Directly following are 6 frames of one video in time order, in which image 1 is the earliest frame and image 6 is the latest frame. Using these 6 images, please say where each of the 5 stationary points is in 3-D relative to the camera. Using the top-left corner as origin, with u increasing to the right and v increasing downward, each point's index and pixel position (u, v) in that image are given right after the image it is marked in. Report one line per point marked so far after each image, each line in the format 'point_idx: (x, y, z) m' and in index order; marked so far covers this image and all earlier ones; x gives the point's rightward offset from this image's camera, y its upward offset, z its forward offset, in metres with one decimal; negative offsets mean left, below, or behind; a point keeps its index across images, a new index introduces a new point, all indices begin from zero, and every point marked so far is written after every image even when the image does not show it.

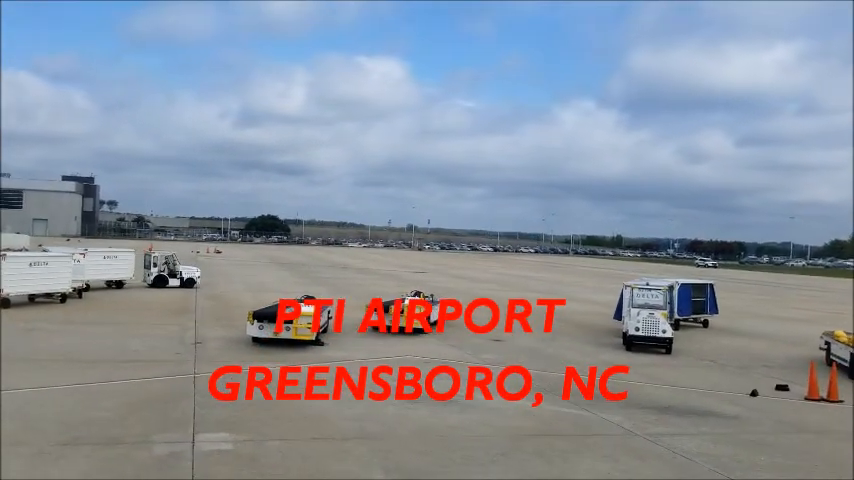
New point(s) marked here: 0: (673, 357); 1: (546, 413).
0: (+6.8, -3.3, +18.9) m
1: (+1.9, -2.7, +10.7) m
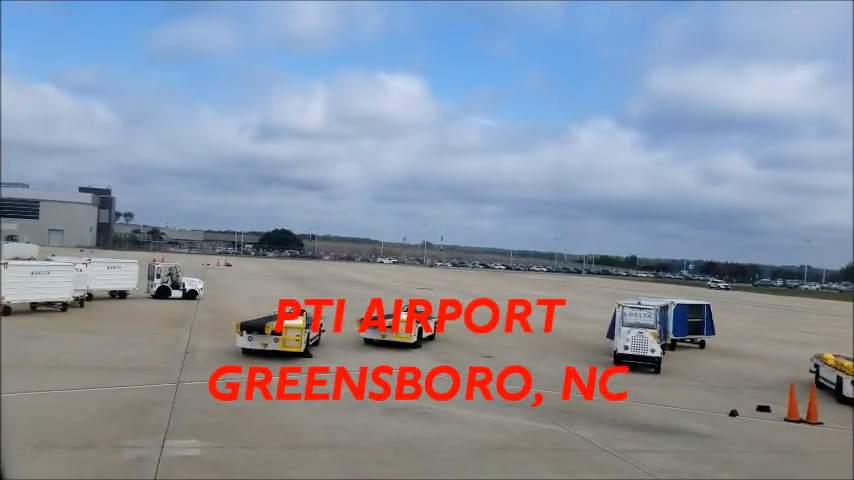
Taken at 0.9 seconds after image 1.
0: (+6.5, -3.8, +18.9) m
1: (+1.5, -3.0, +10.8) m
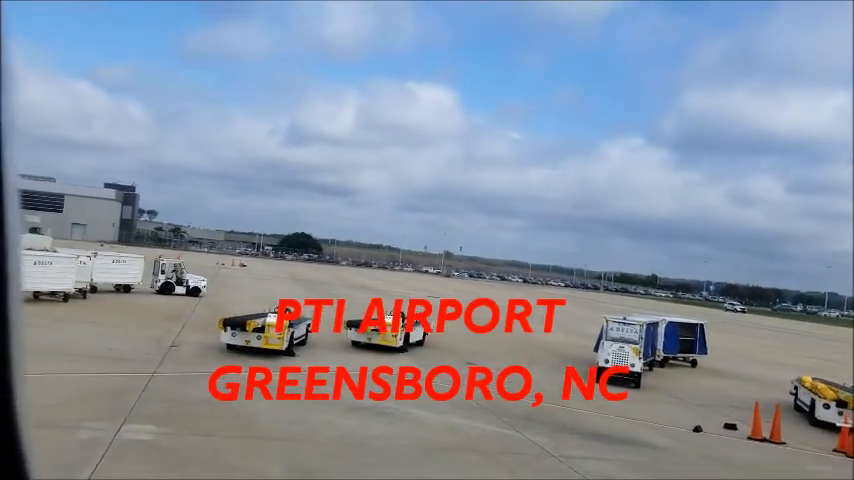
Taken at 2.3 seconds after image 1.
0: (+6.0, -4.2, +18.9) m
1: (+0.8, -3.1, +11.0) m
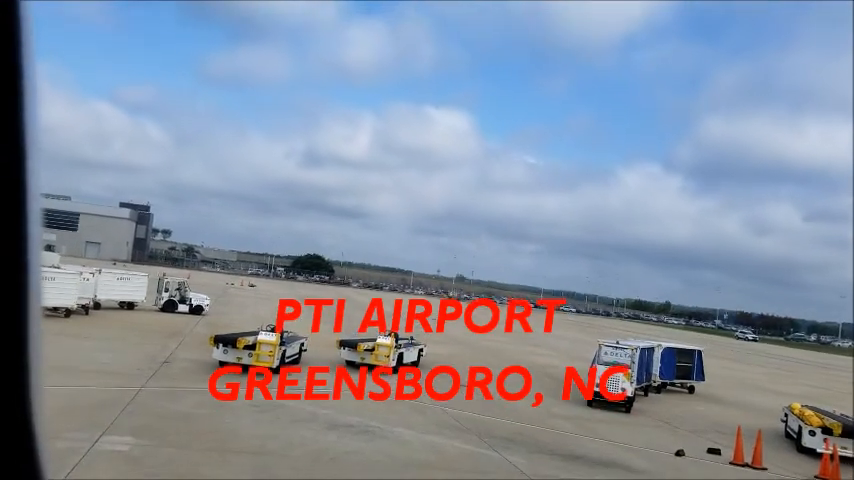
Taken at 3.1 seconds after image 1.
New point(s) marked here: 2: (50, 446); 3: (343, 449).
0: (+5.7, -4.9, +18.9) m
1: (+0.4, -3.4, +11.1) m
2: (-4.9, -2.7, +8.7) m
3: (-1.2, -3.1, +10.1) m
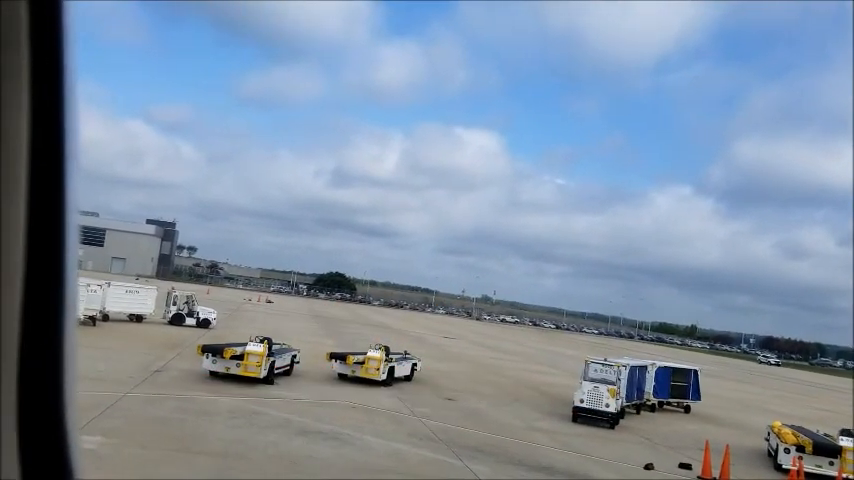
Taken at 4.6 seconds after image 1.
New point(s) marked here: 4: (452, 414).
0: (+5.3, -5.4, +19.0) m
1: (-0.2, -3.7, +11.4) m
2: (-5.5, -2.8, +9.1) m
3: (-1.9, -3.3, +10.5) m
4: (+0.6, -4.5, +17.4) m
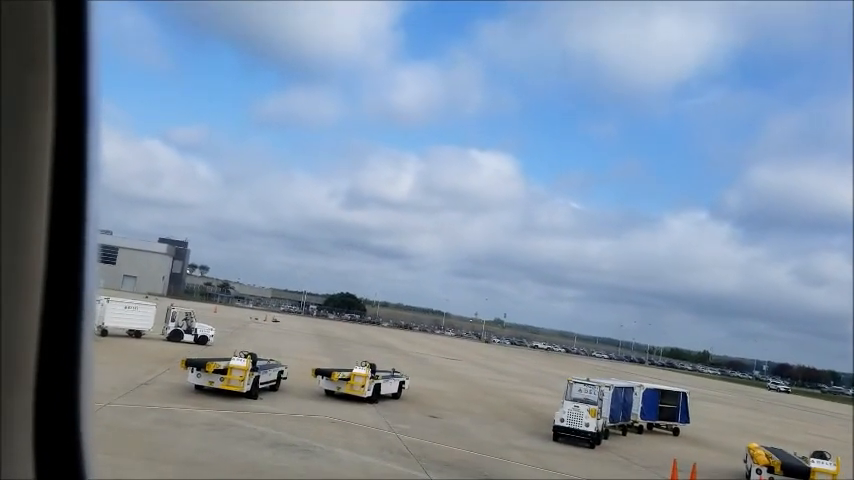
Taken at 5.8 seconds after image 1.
0: (+4.8, -6.0, +19.2) m
1: (-0.7, -4.0, +11.7) m
2: (-6.1, -2.9, +9.5) m
3: (-2.4, -3.6, +10.7) m
4: (+0.1, -5.0, +17.6) m
